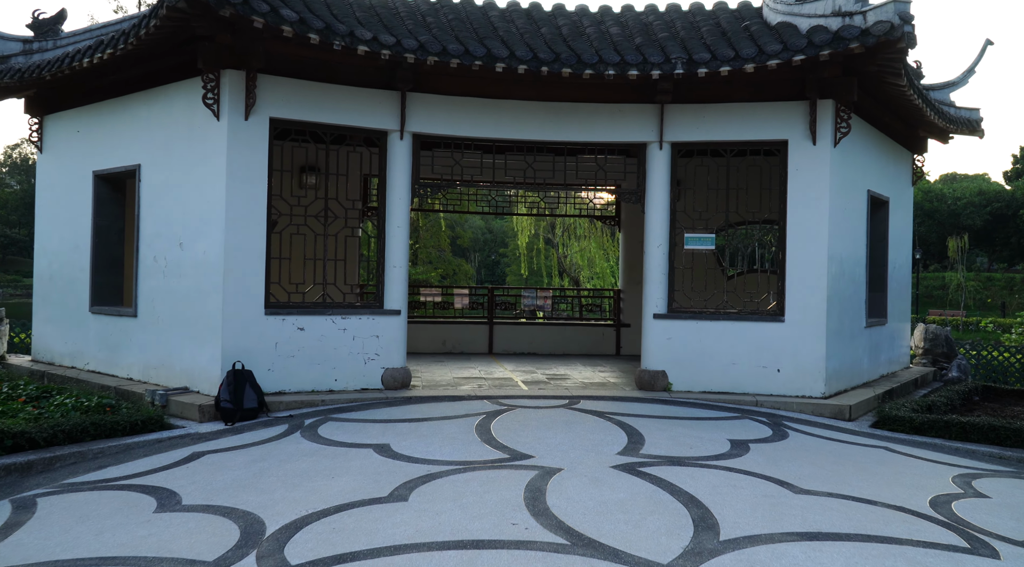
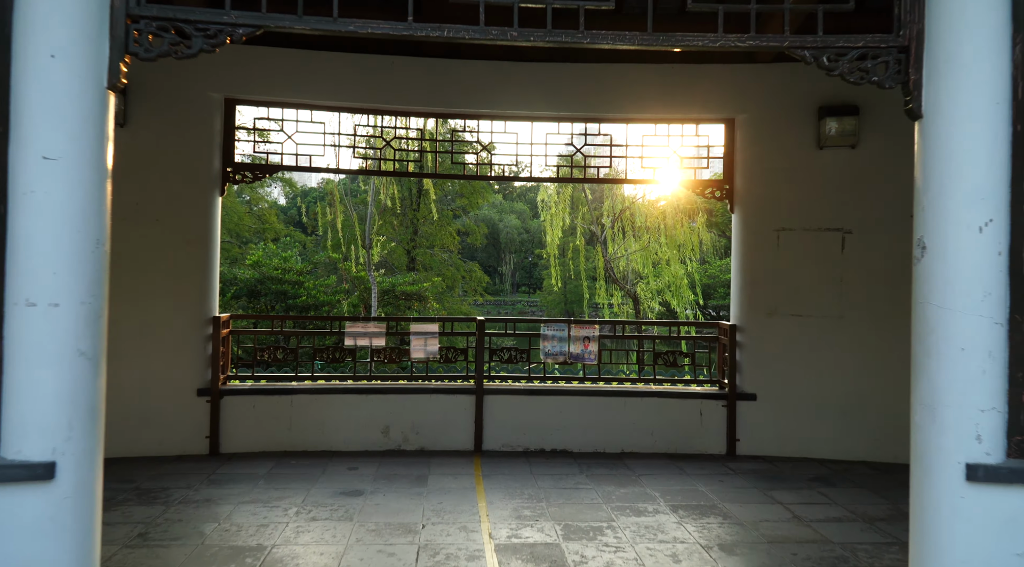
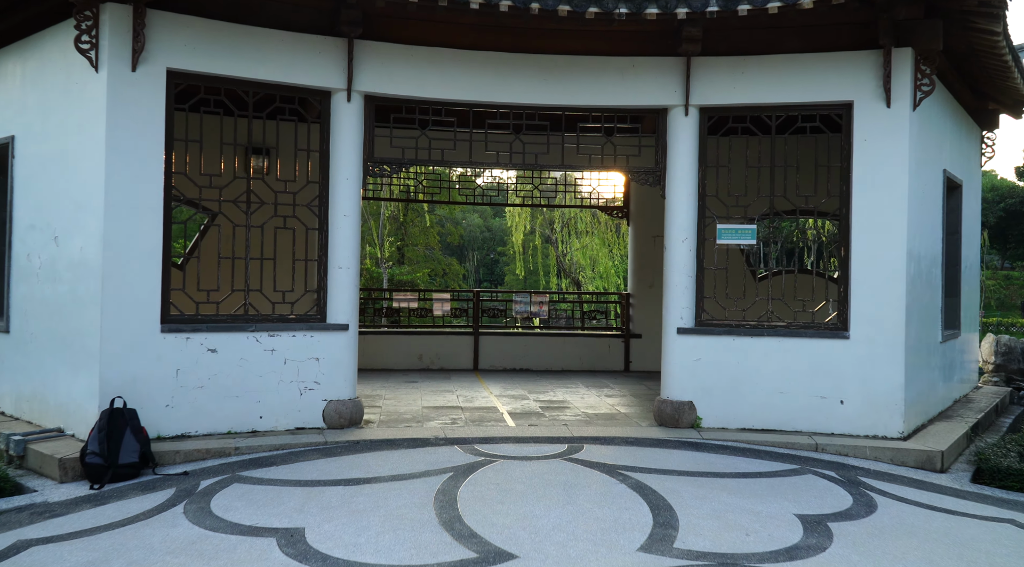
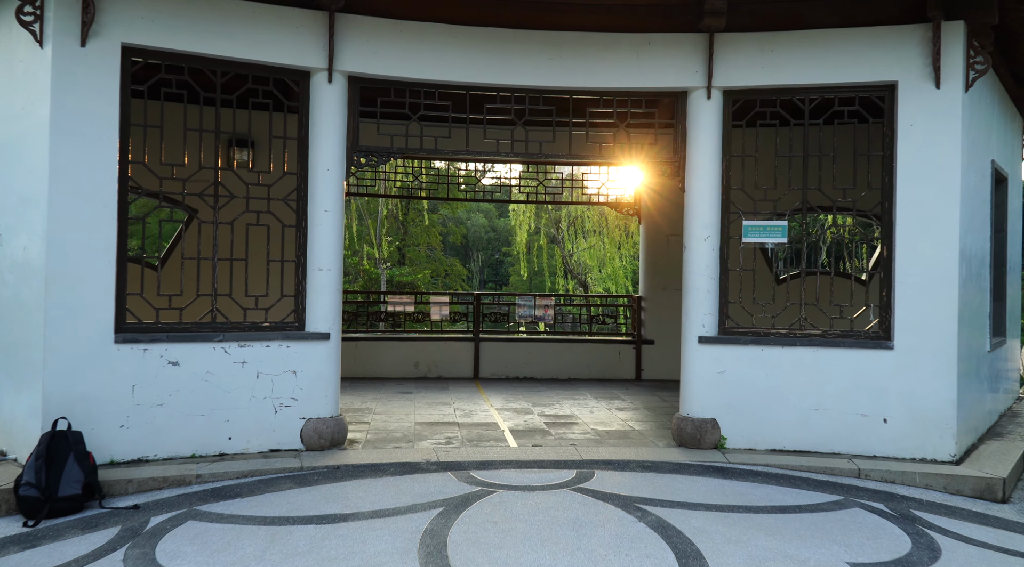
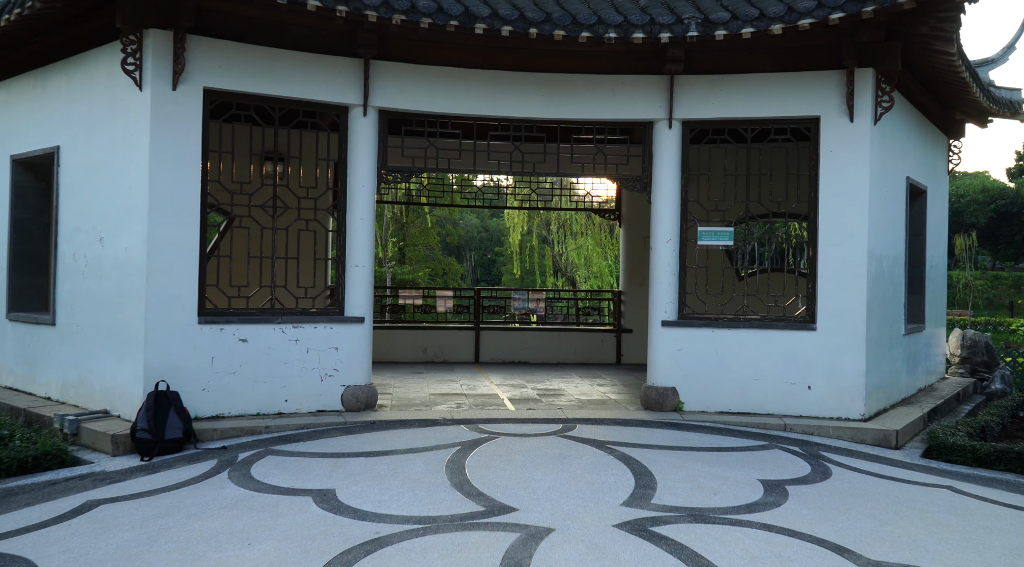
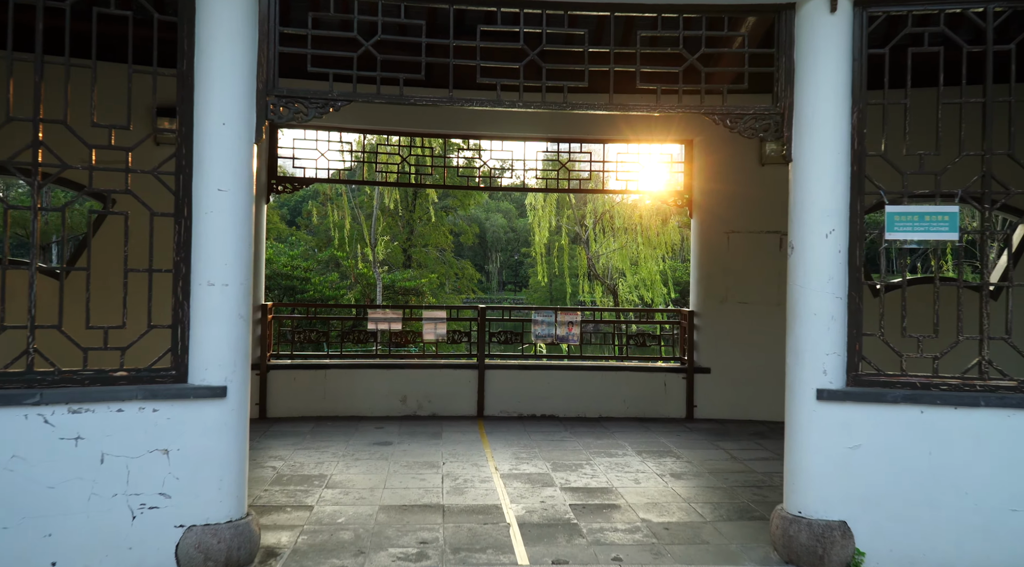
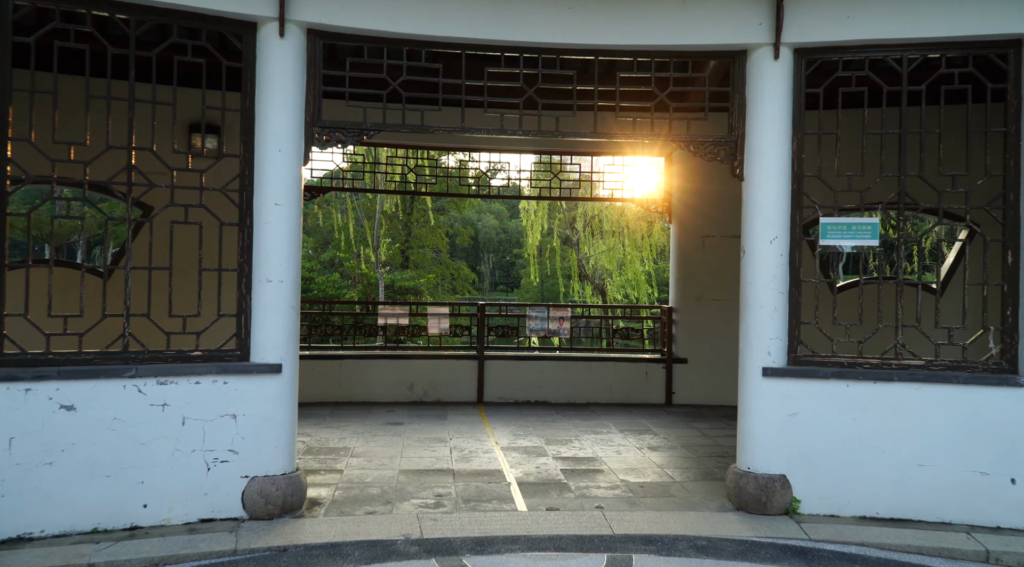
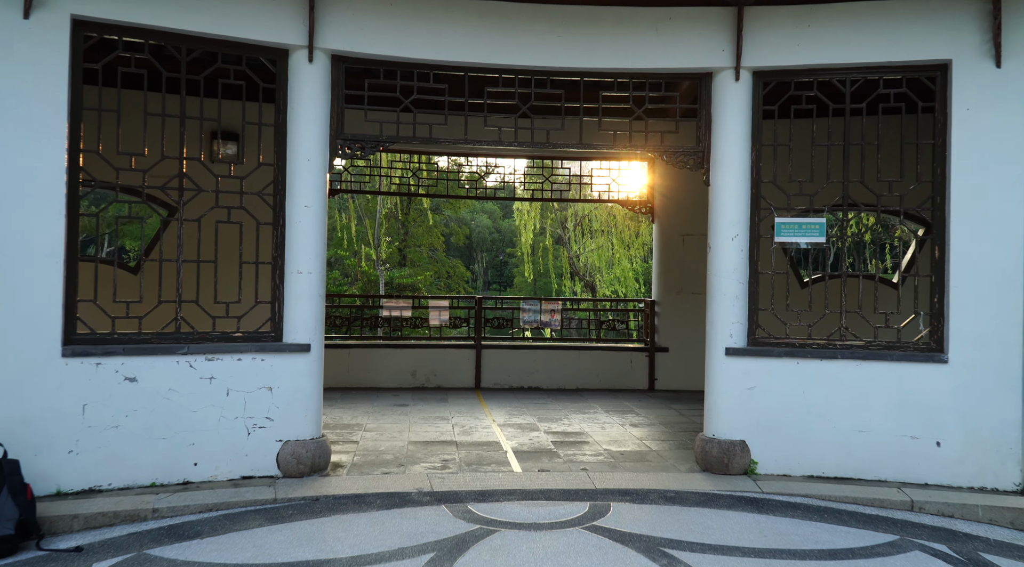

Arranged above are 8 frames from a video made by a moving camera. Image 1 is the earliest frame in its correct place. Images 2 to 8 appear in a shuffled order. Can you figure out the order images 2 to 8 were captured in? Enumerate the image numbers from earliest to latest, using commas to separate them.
5, 3, 4, 8, 7, 6, 2
